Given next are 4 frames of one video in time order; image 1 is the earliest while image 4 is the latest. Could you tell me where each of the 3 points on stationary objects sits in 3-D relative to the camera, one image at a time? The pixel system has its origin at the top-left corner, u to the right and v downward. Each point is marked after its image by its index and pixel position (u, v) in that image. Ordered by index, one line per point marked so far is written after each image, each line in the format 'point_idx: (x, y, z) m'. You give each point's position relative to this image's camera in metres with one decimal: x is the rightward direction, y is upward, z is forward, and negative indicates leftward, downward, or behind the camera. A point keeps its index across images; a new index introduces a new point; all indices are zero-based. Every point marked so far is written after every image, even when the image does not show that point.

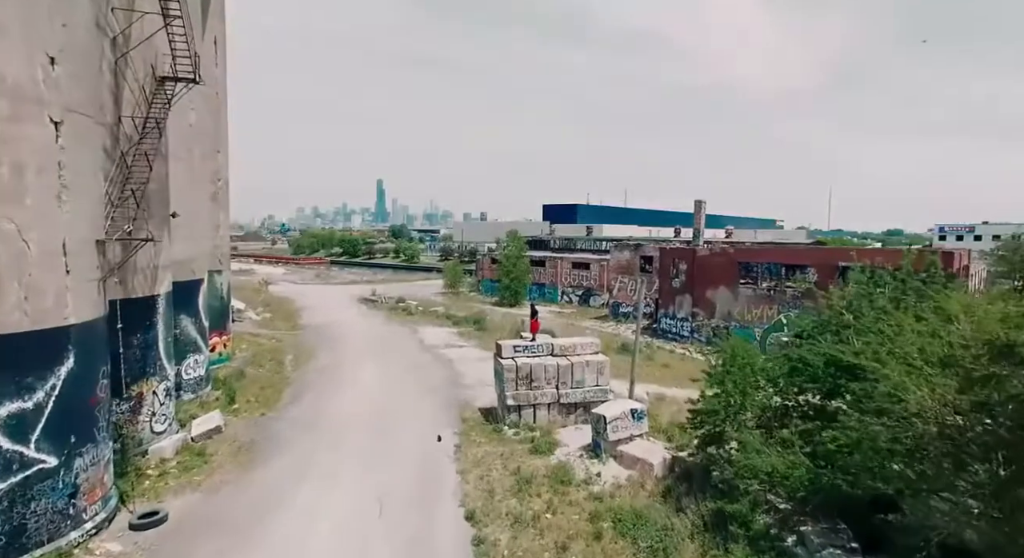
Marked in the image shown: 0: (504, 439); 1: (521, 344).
0: (-0.2, -4.6, +17.2) m
1: (+0.3, -2.1, +18.6) m
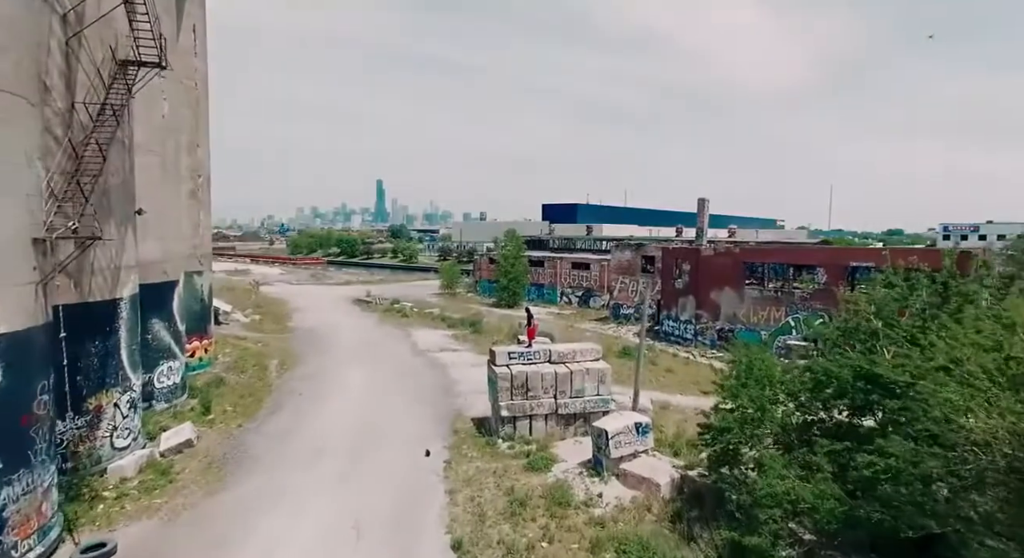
0: (-0.4, -4.7, +15.9) m
1: (+0.1, -2.1, +17.4) m
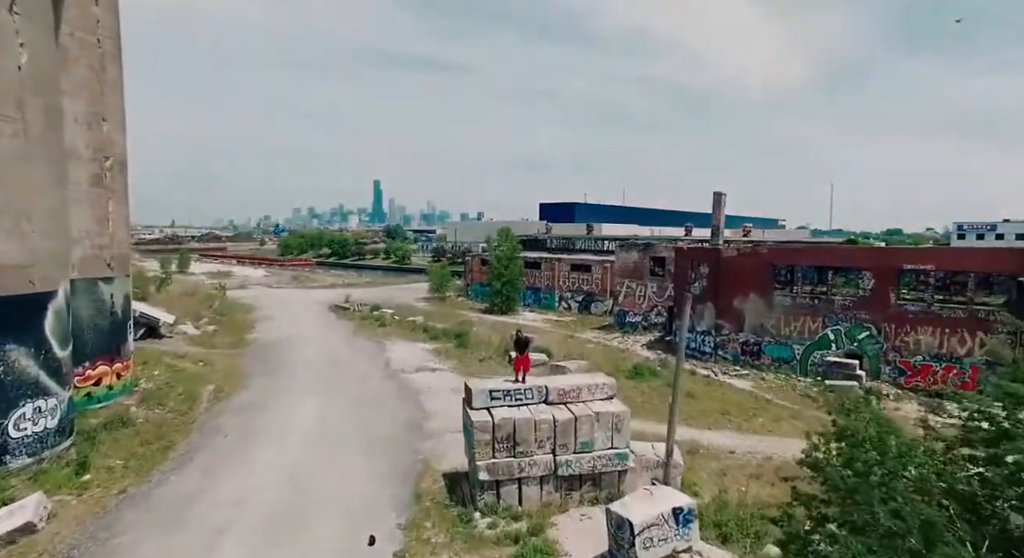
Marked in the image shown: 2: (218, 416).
0: (-0.8, -4.9, +11.3) m
1: (-0.3, -2.4, +12.7) m
2: (-8.9, -4.2, +18.0) m
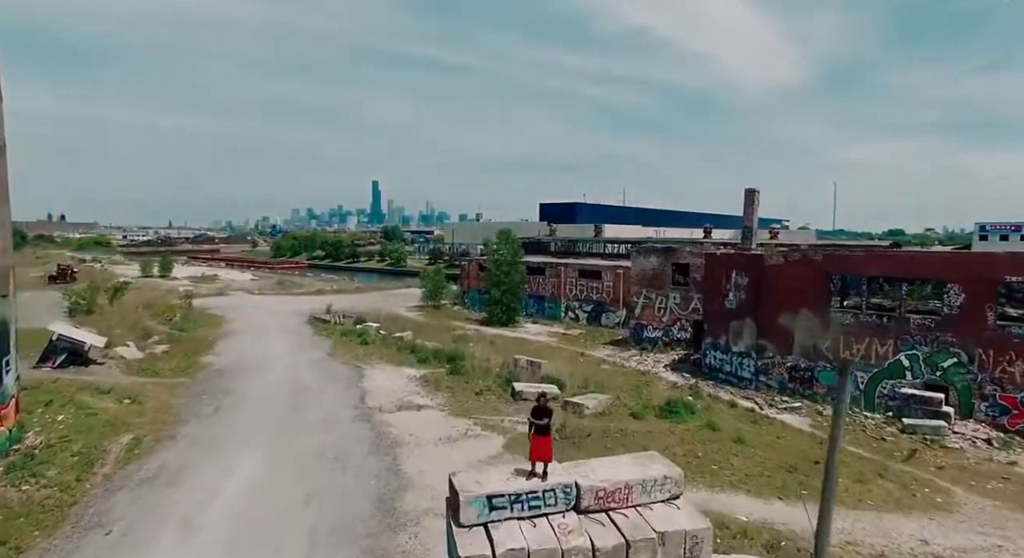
0: (-0.6, -5.4, +6.4) m
1: (-0.1, -2.9, +7.8) m
2: (-8.8, -4.7, +13.1) m
